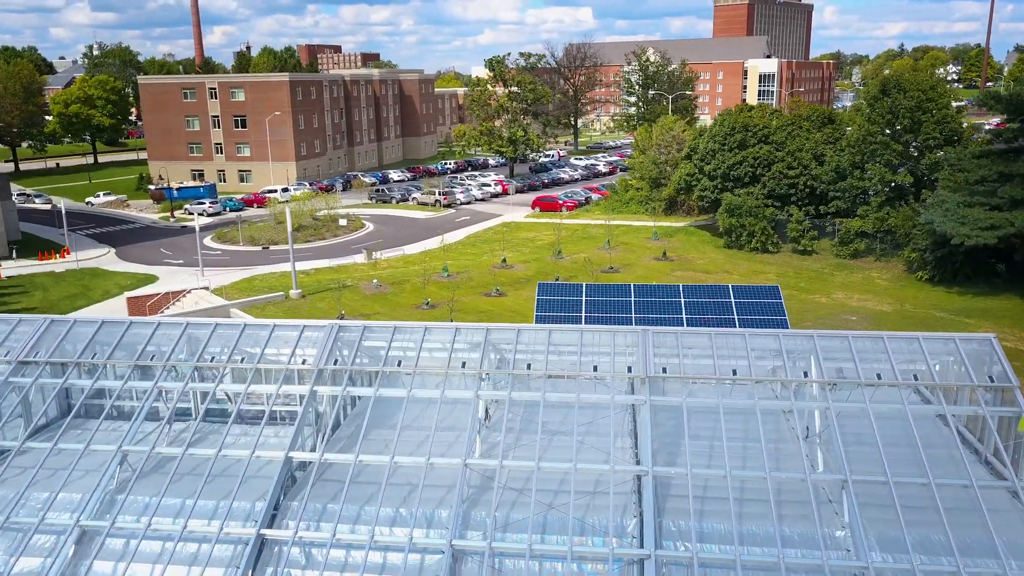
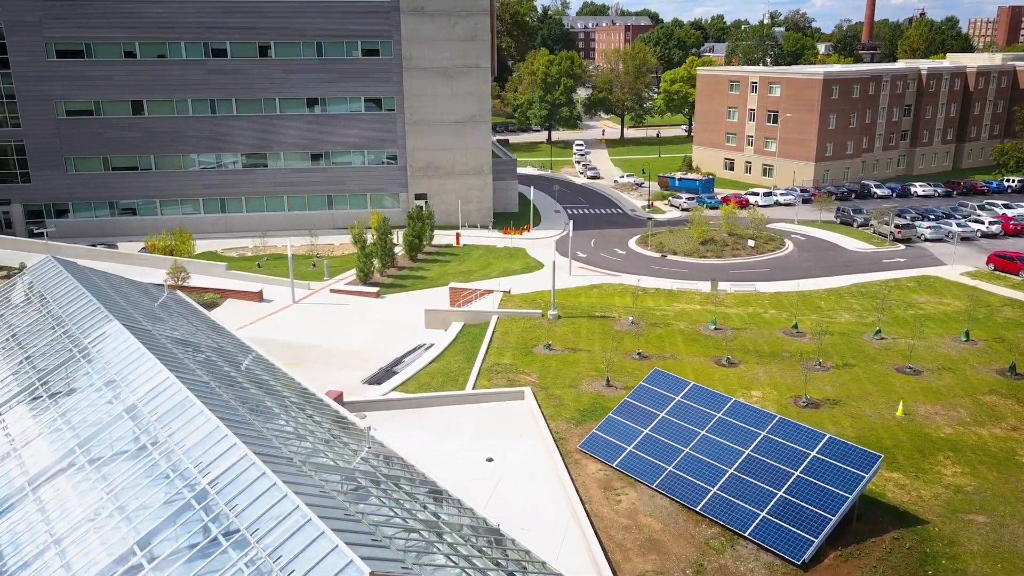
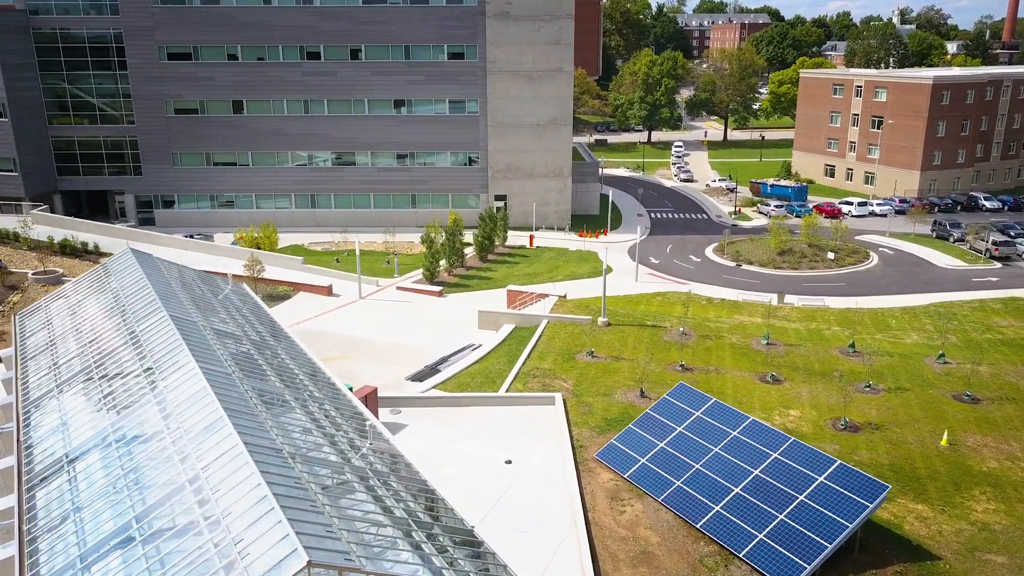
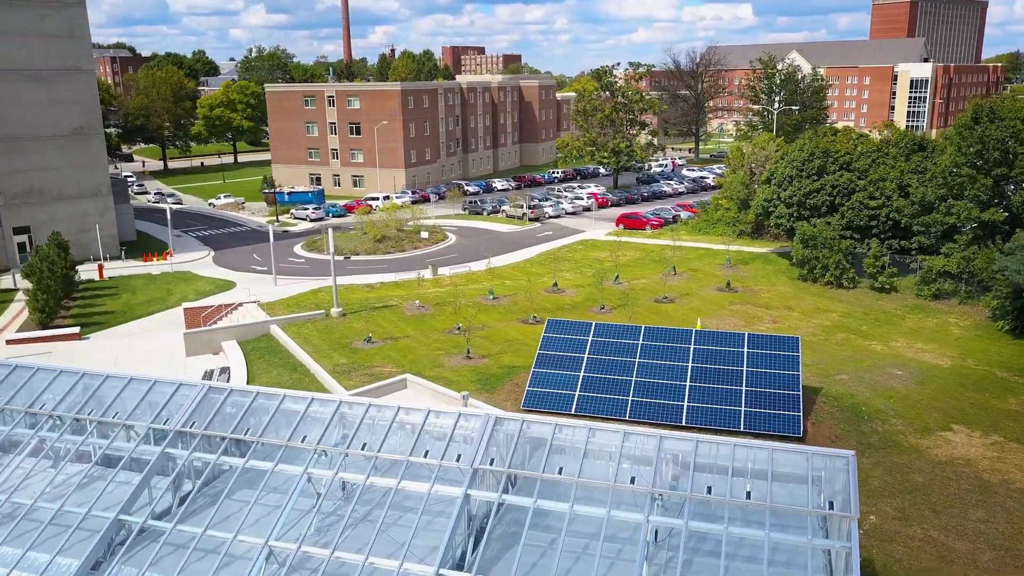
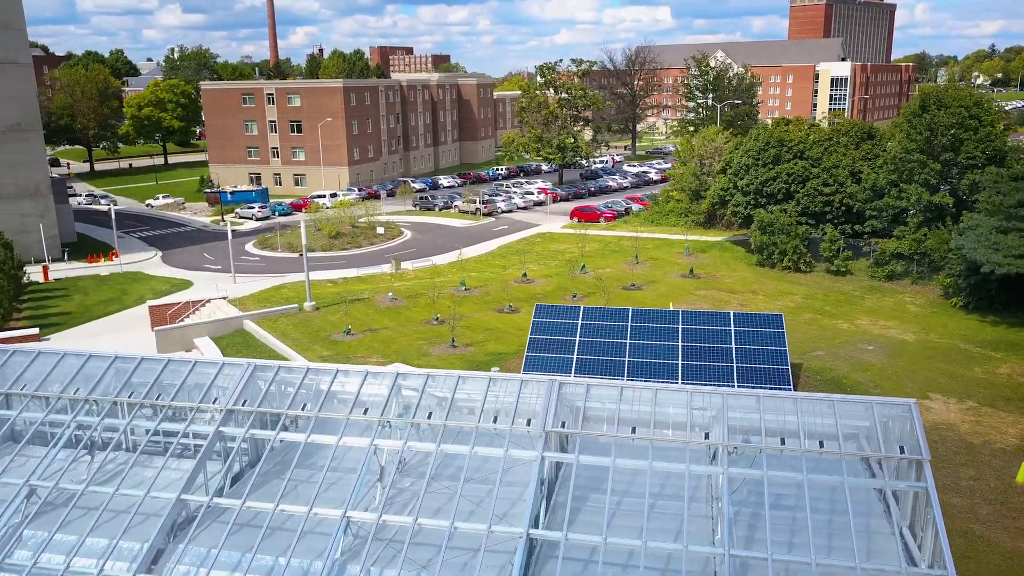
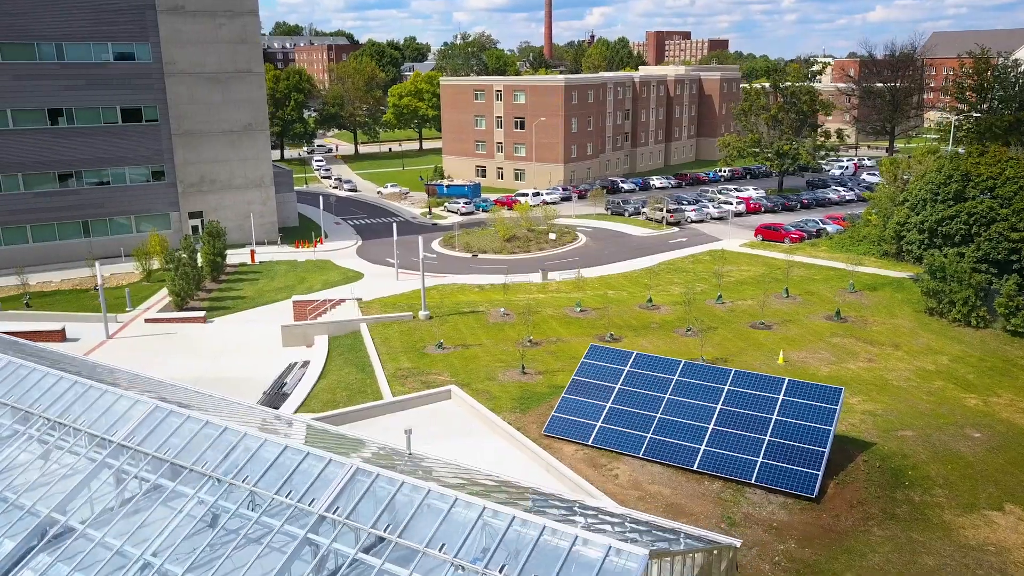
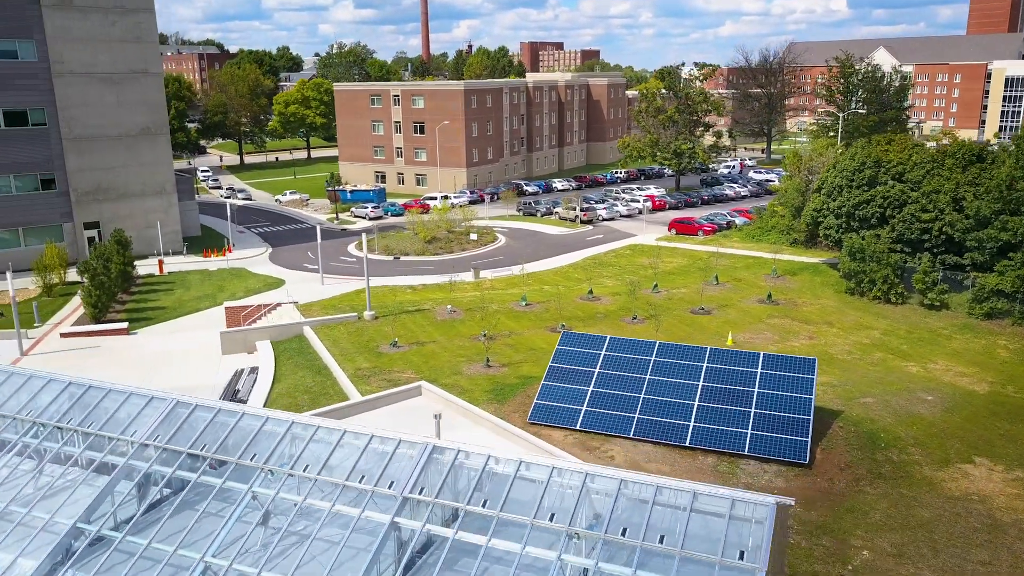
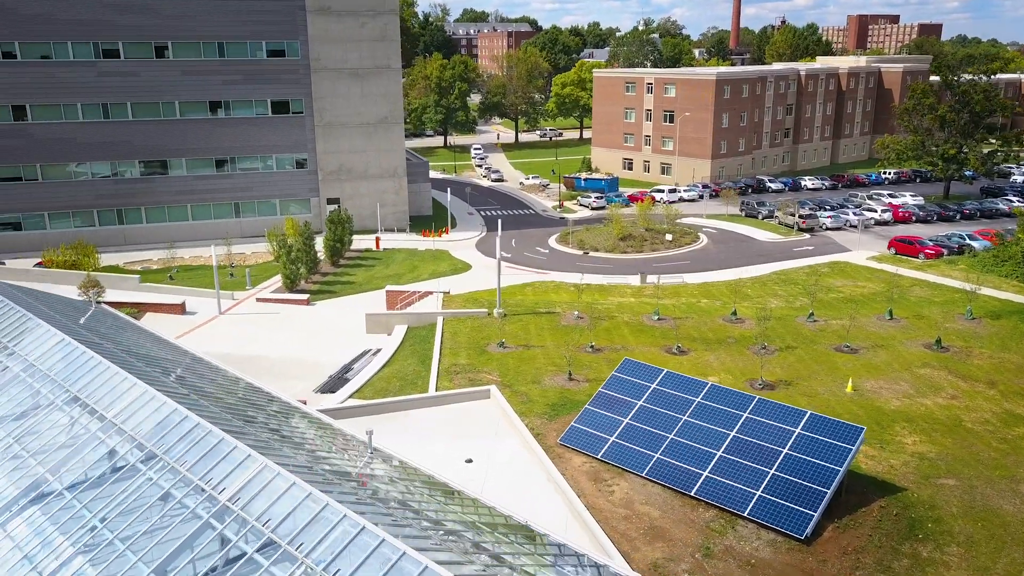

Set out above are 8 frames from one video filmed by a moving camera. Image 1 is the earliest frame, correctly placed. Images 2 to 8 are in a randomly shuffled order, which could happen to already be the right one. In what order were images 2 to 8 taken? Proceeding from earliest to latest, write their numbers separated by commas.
5, 4, 7, 6, 8, 2, 3
